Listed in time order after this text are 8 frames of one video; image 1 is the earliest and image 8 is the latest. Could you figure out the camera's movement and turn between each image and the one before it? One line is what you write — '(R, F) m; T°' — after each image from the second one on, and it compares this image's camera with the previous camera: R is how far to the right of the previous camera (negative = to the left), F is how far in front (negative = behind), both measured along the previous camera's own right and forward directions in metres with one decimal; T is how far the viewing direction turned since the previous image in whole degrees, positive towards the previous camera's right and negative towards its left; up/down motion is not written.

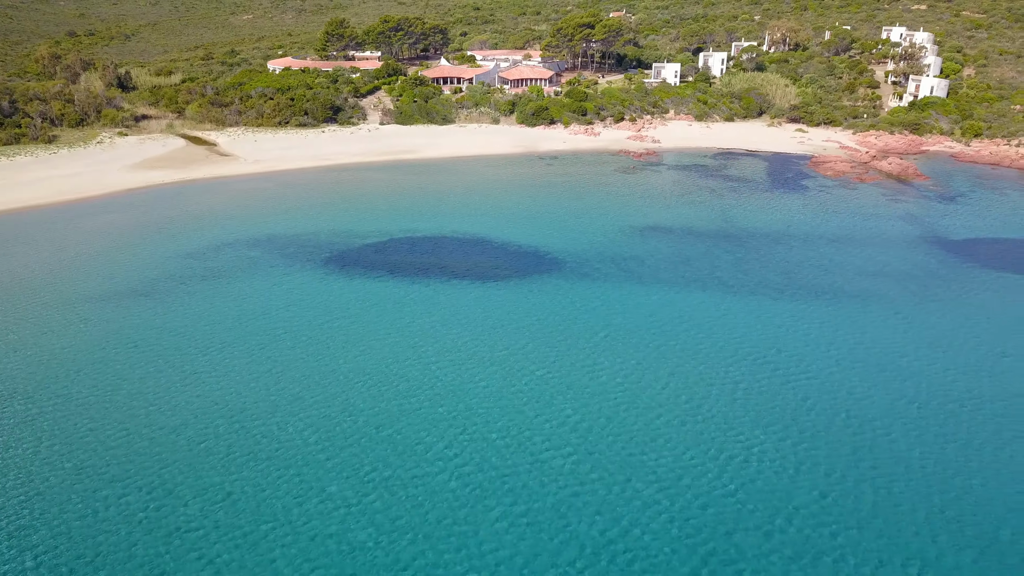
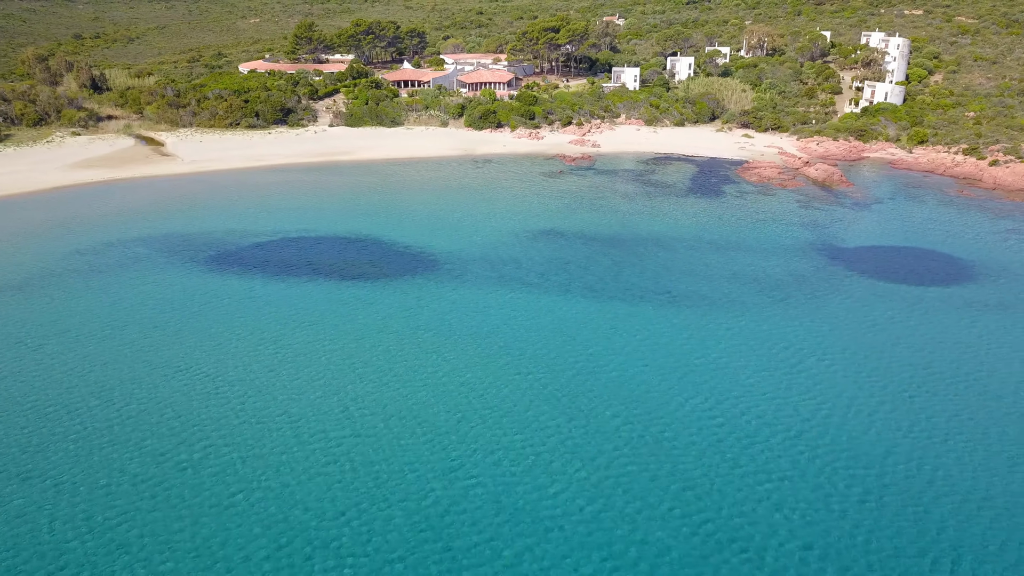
(+6.2, -0.4) m; -2°
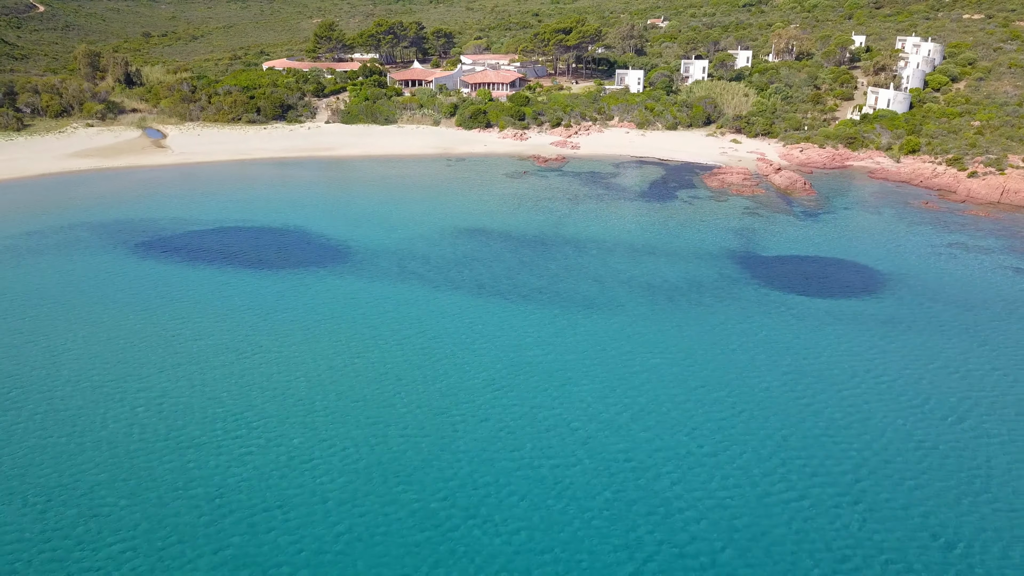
(+7.2, -0.3) m; -6°
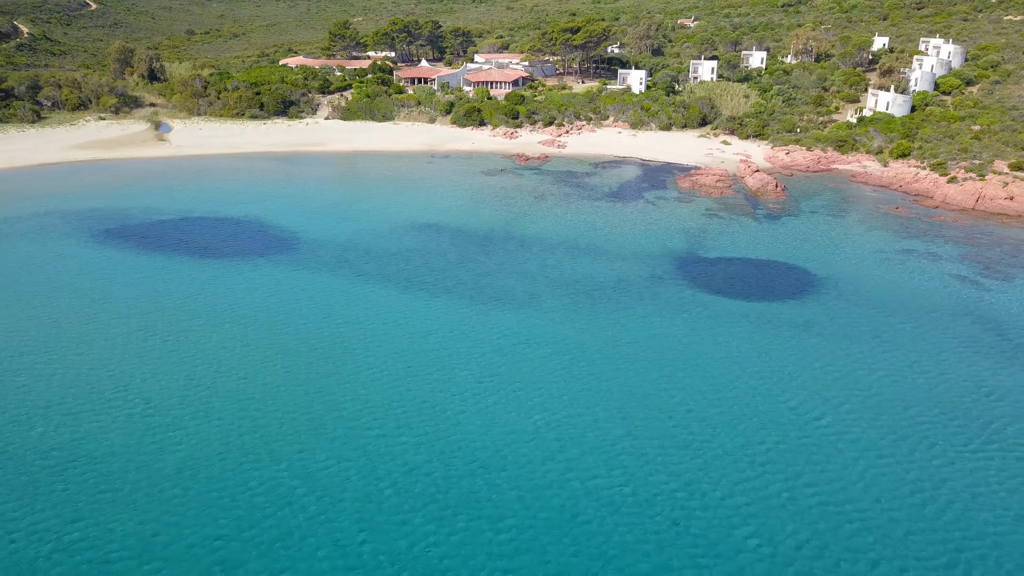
(+4.8, -0.4) m; -4°
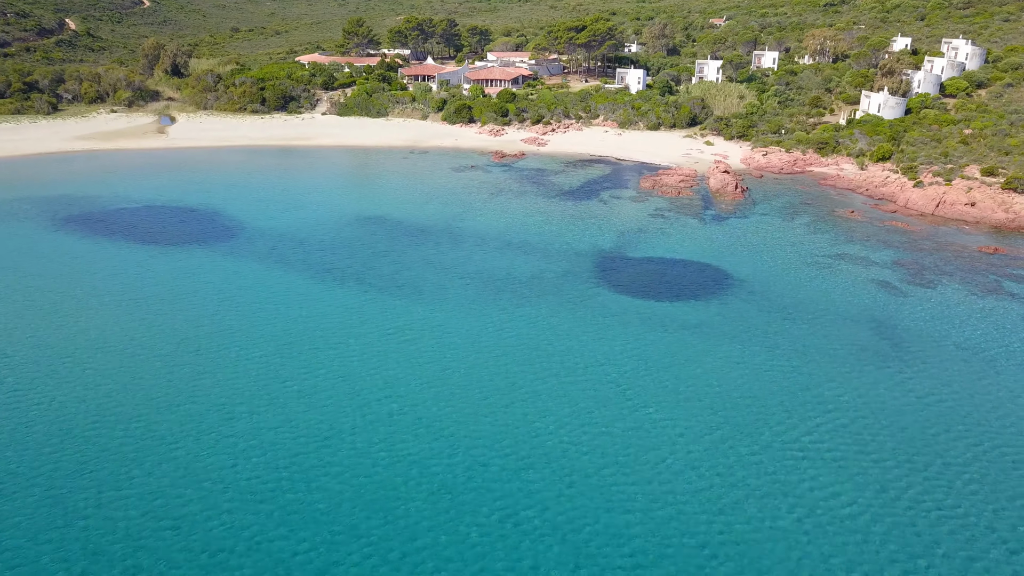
(+5.7, -0.4) m; -4°
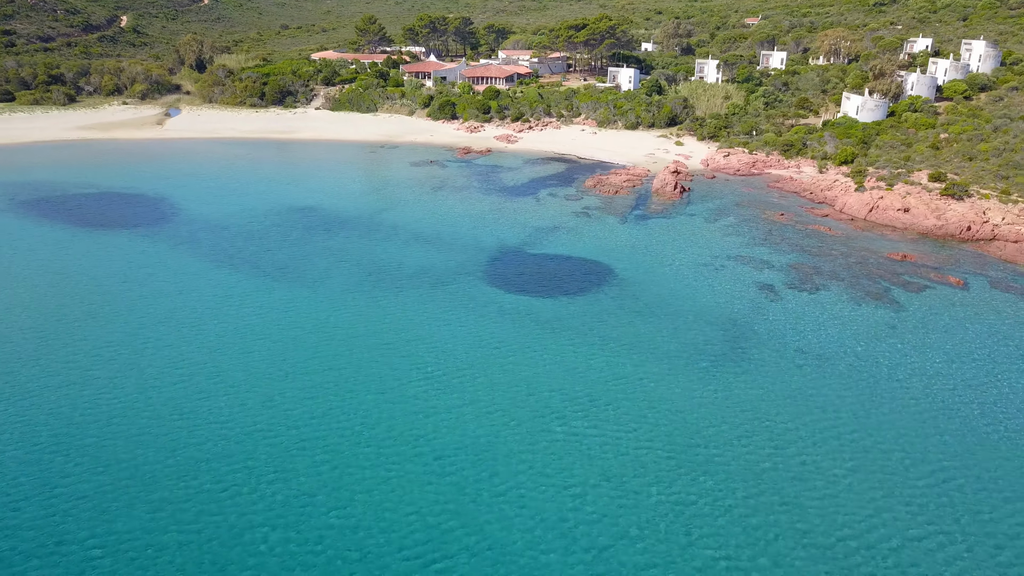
(+7.3, -0.4) m; -5°
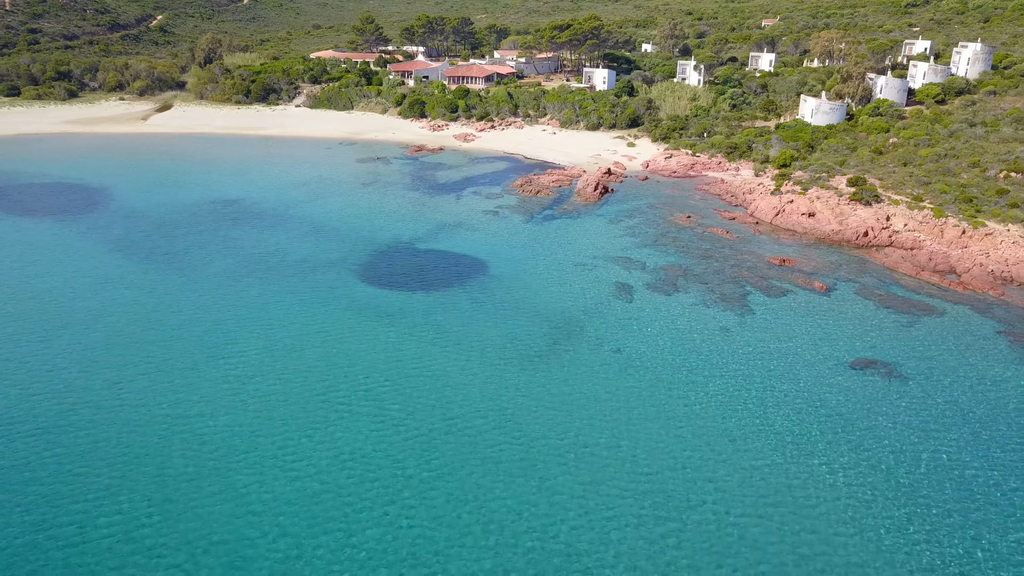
(+7.4, -0.4) m; -4°
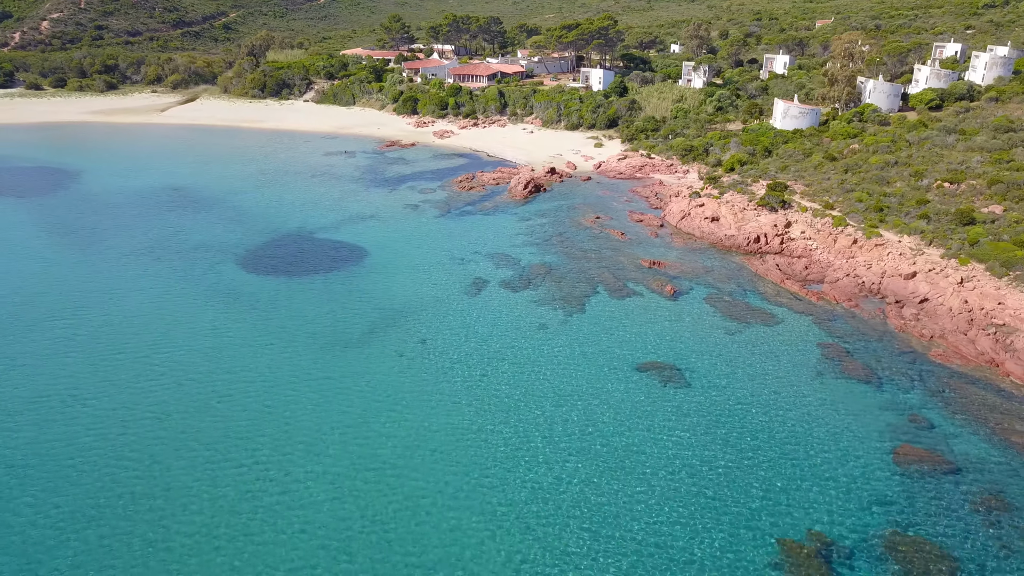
(+9.1, -0.1) m; -7°
